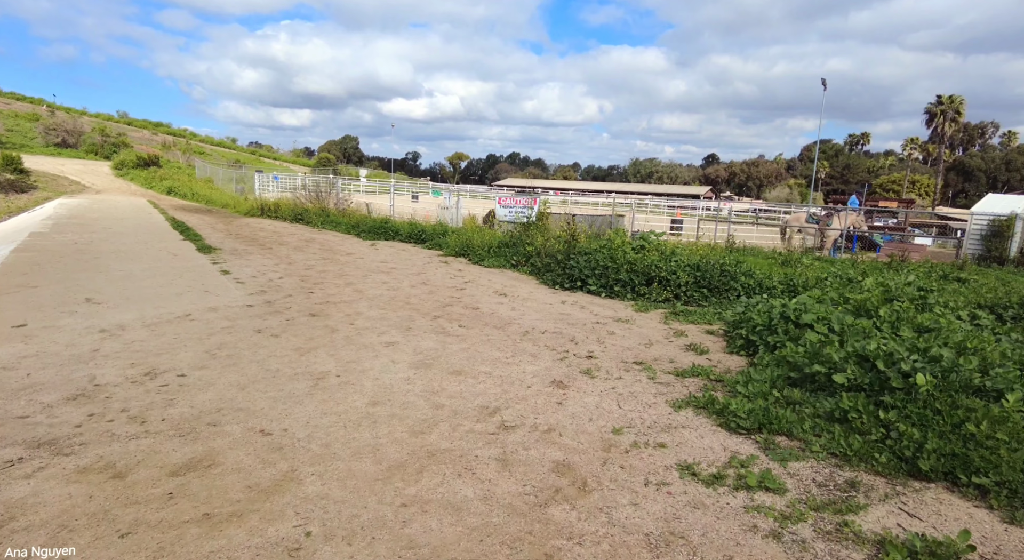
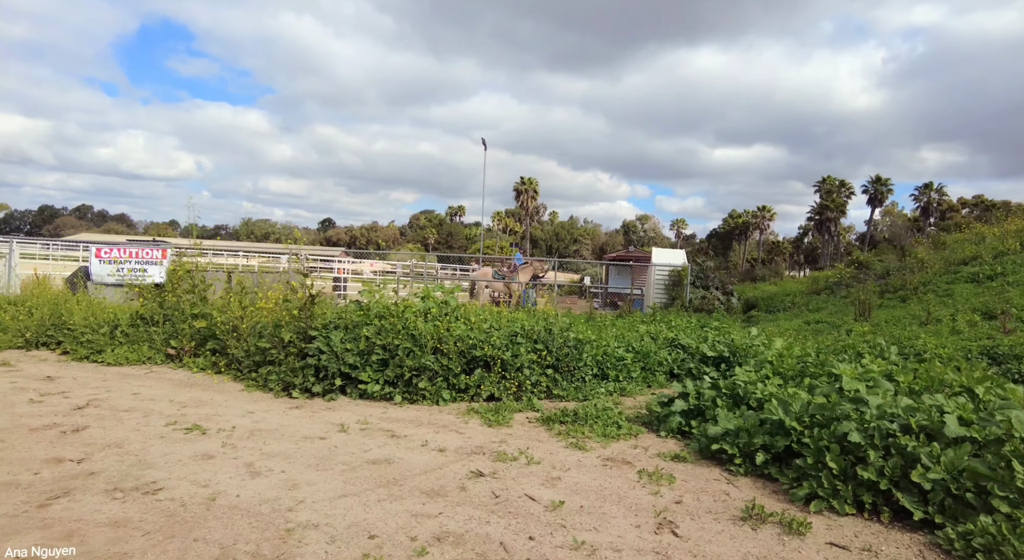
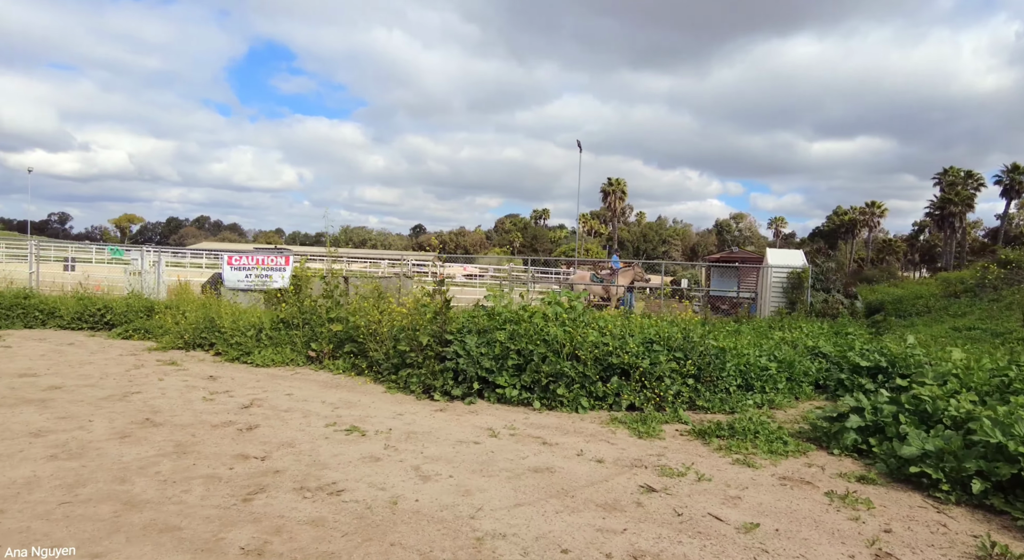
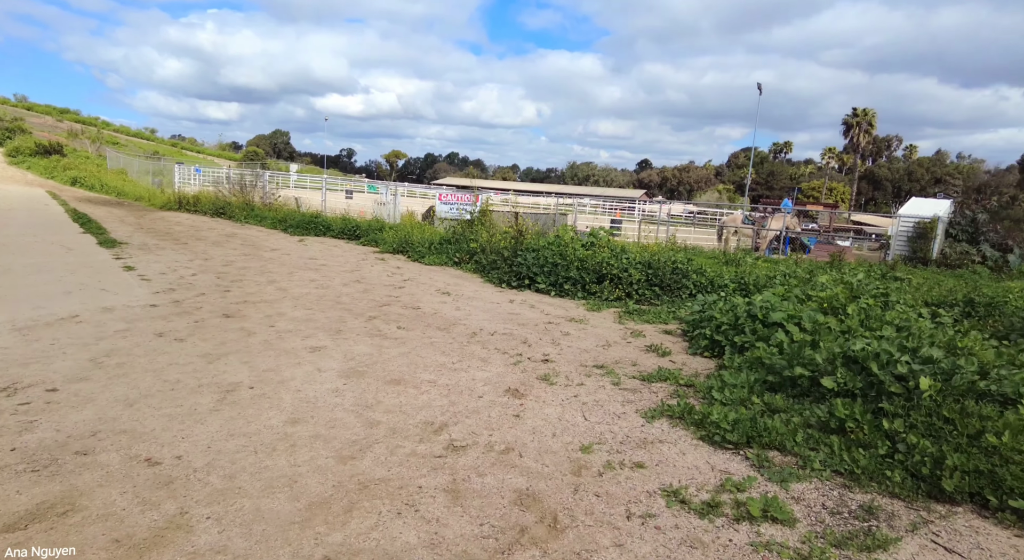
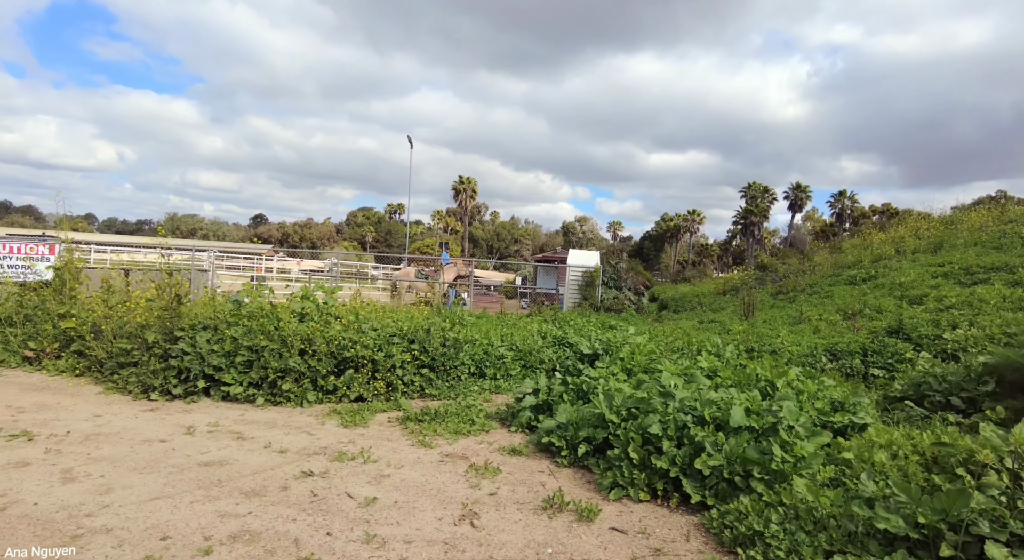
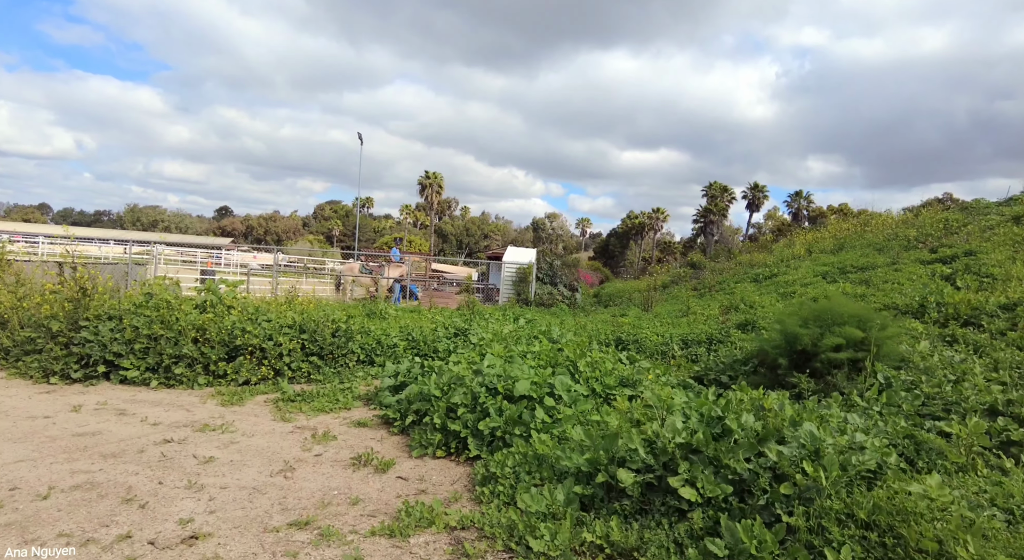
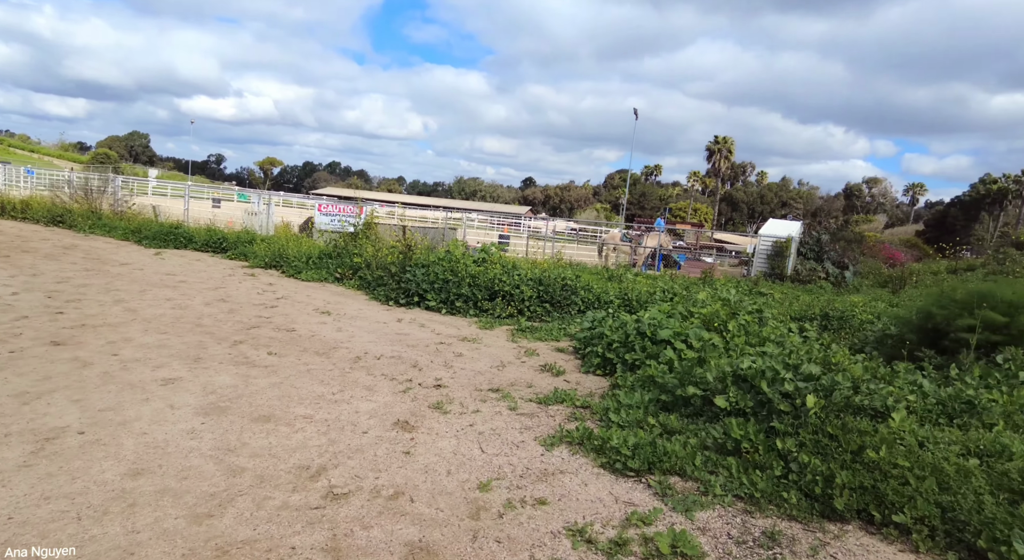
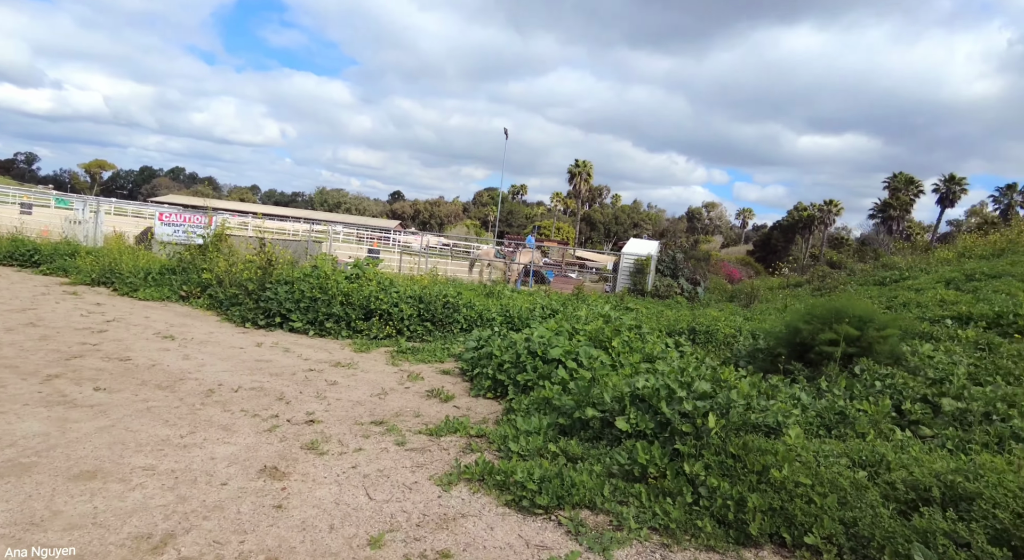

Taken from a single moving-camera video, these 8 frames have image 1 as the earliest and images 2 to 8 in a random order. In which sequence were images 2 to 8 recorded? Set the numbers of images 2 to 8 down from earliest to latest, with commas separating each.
4, 7, 8, 6, 5, 2, 3
